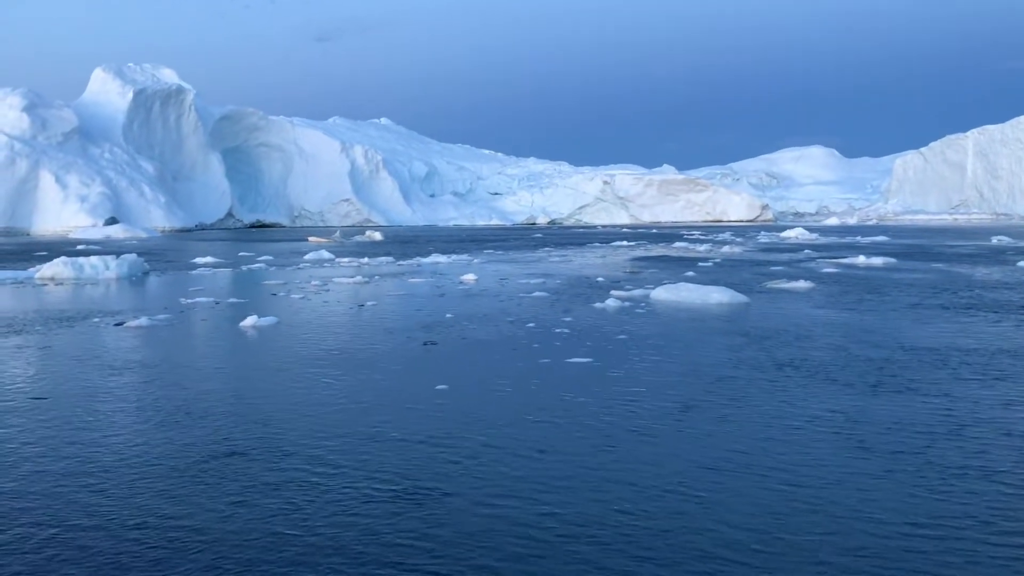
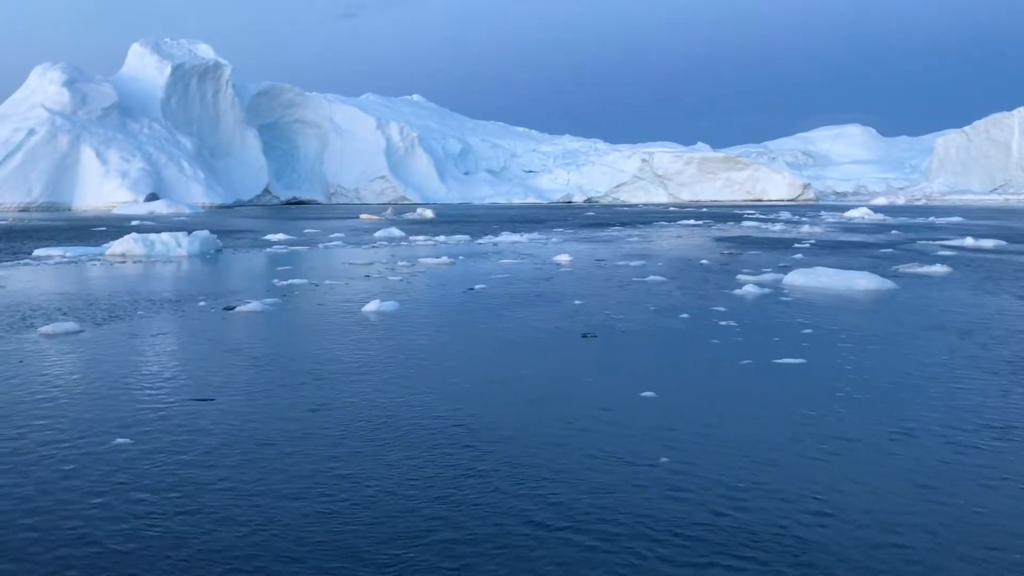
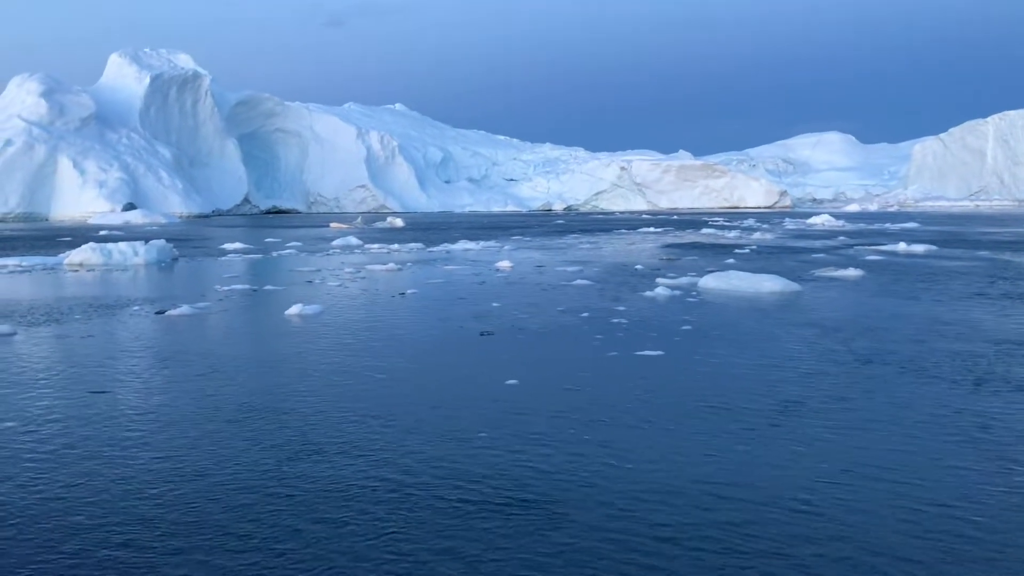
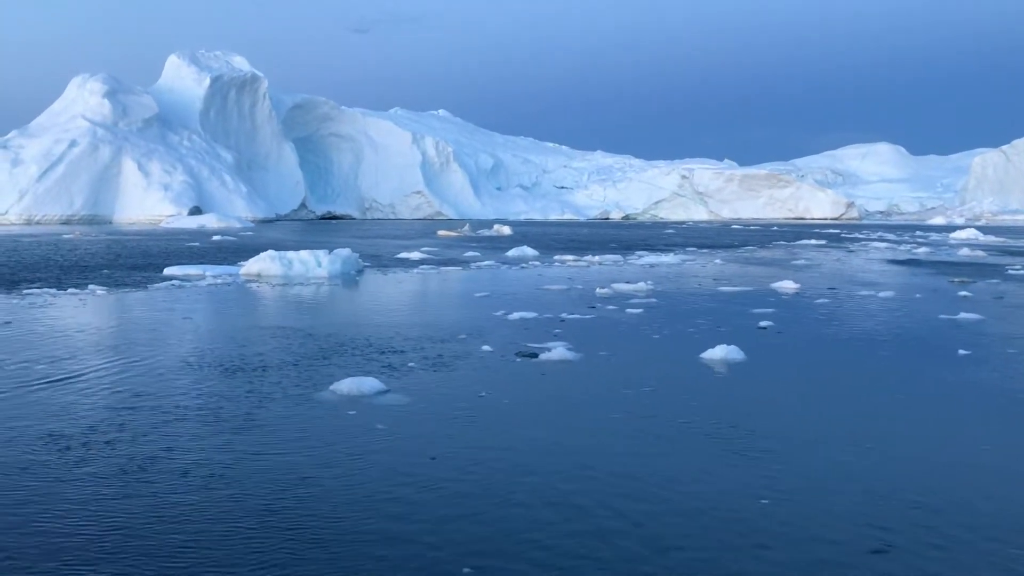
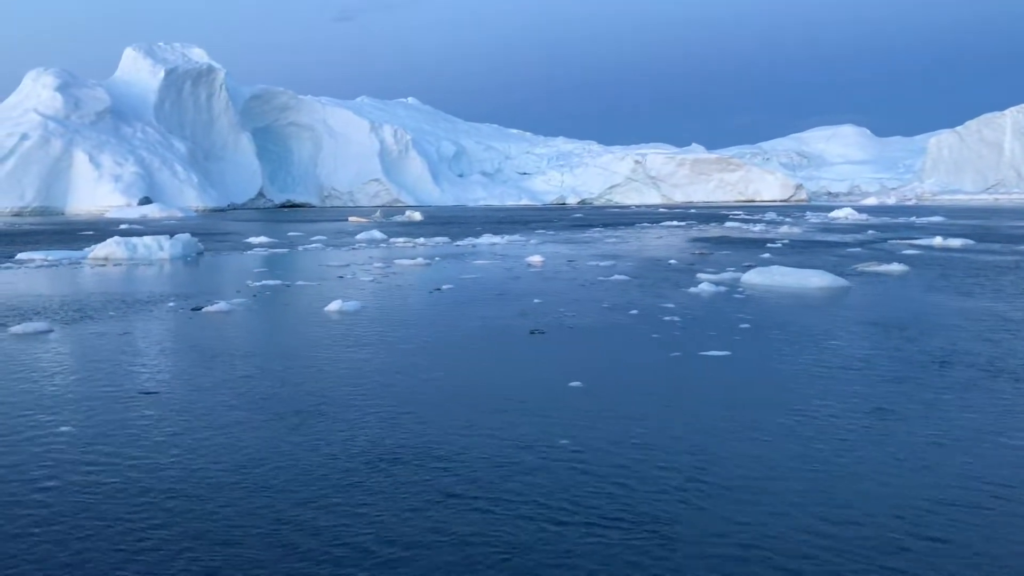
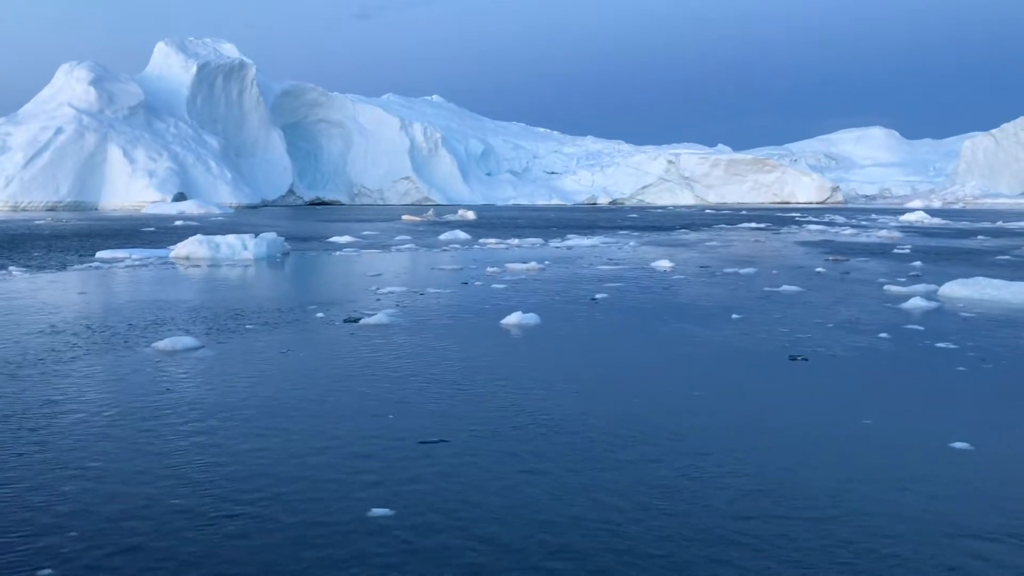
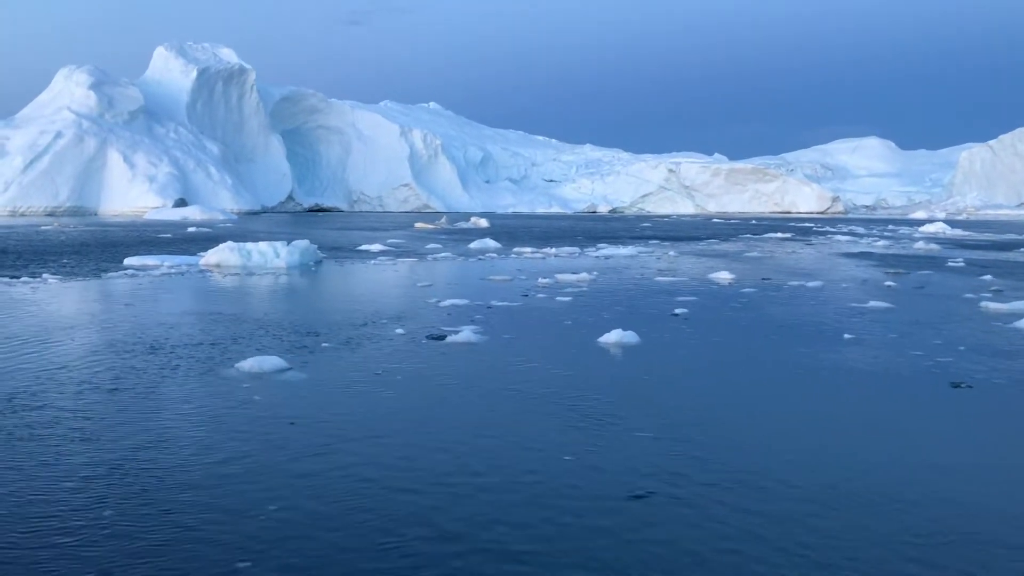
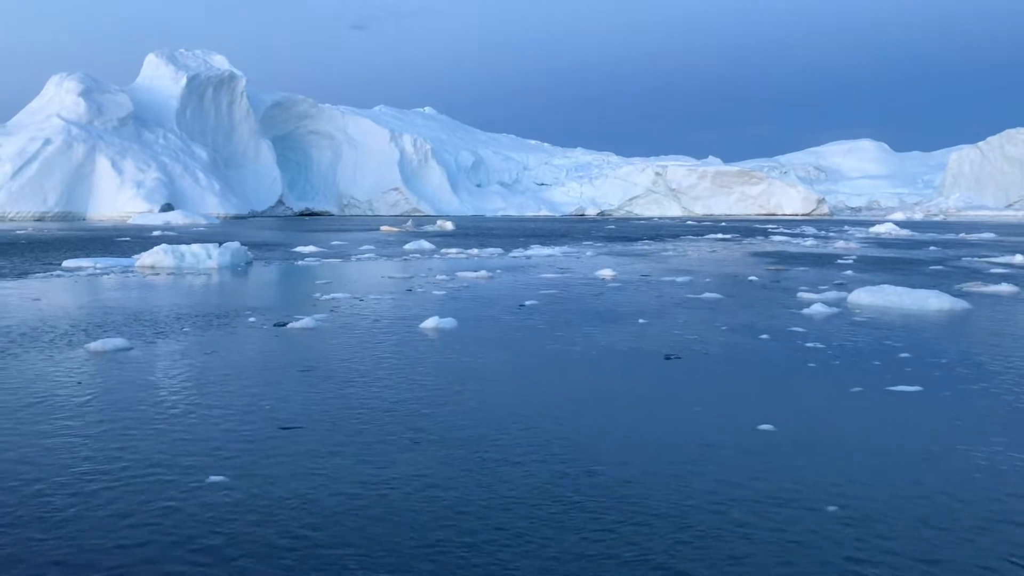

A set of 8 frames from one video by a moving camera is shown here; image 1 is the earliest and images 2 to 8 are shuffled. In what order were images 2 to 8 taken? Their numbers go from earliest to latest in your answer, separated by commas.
3, 5, 2, 8, 6, 7, 4
